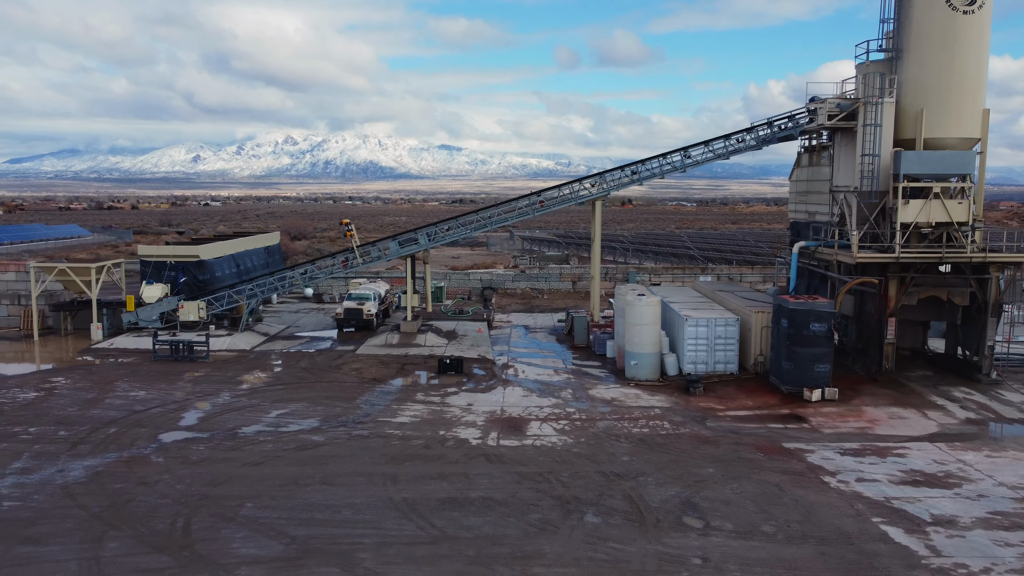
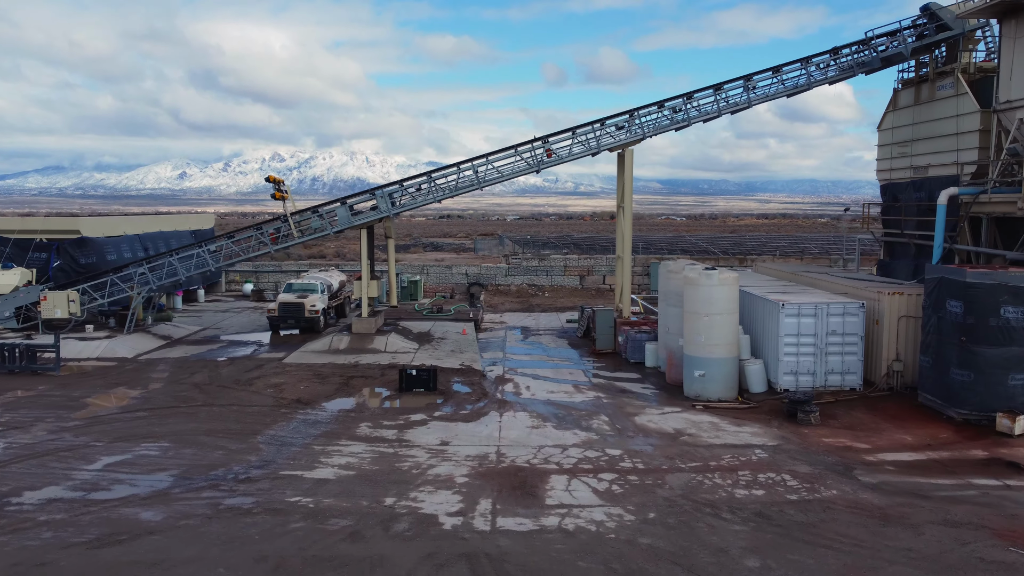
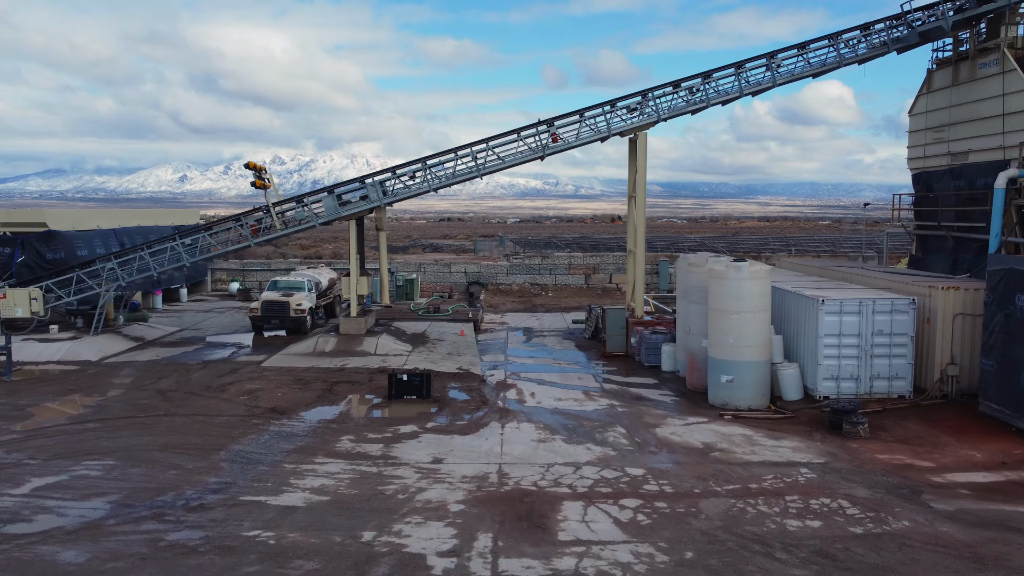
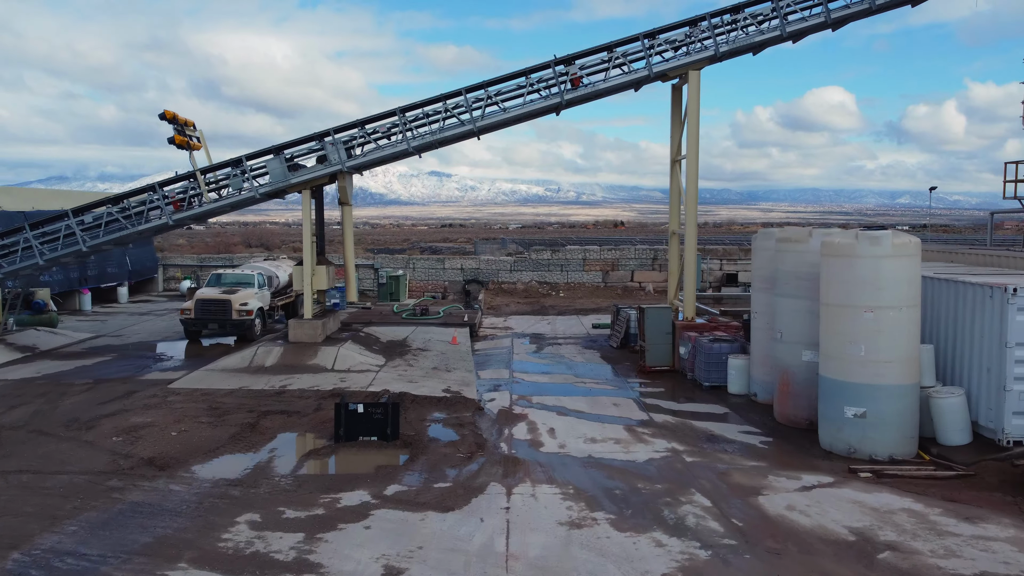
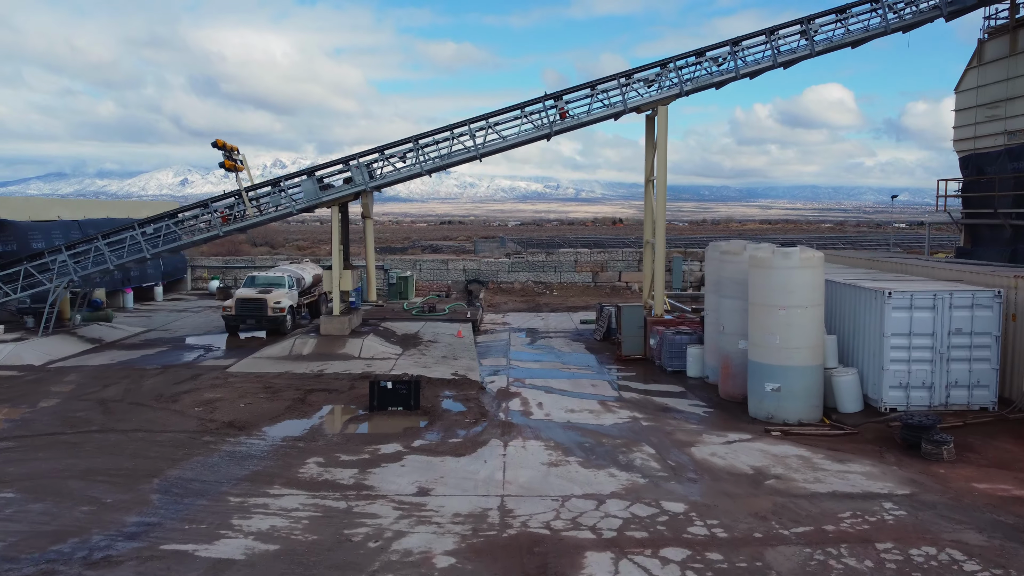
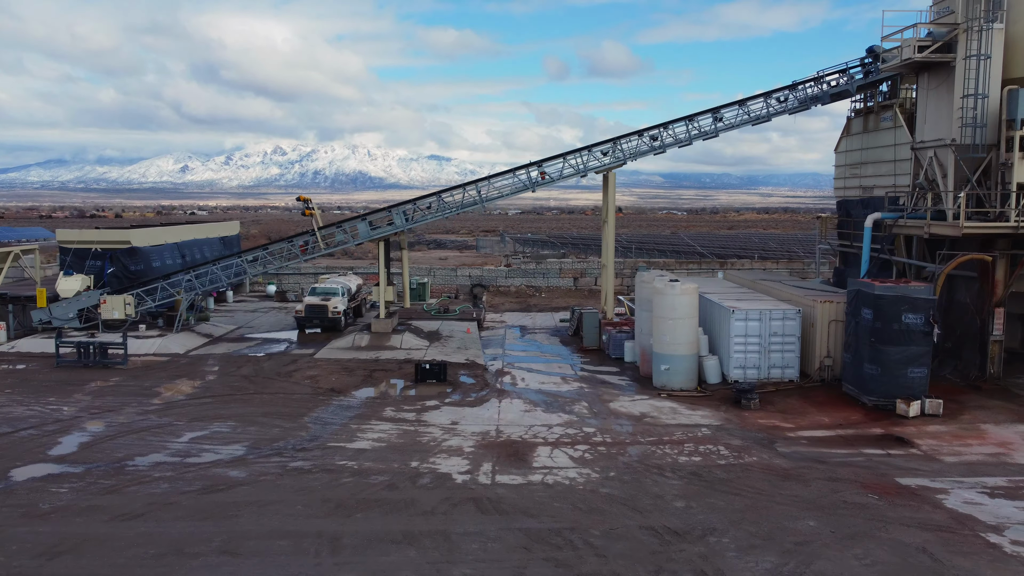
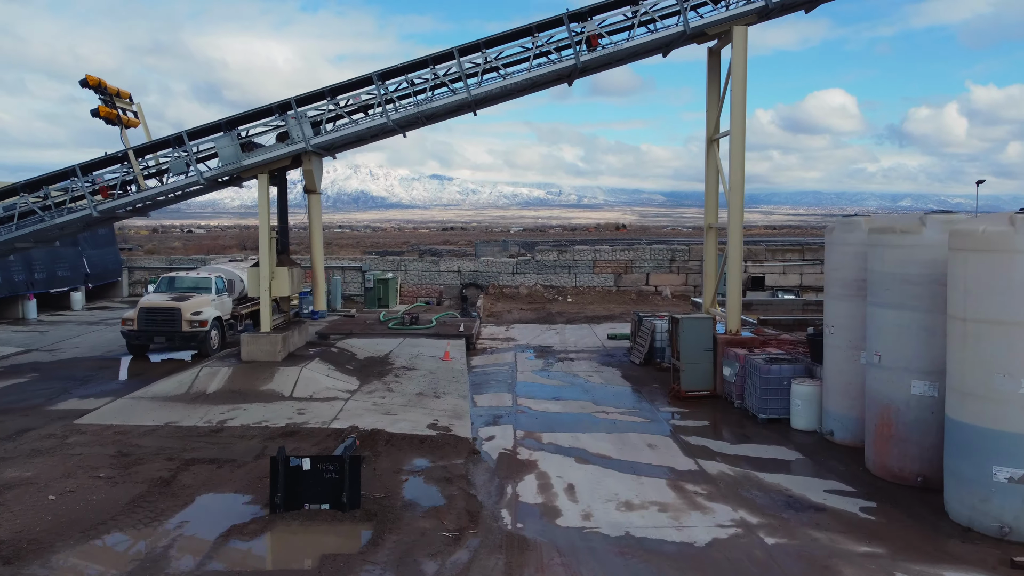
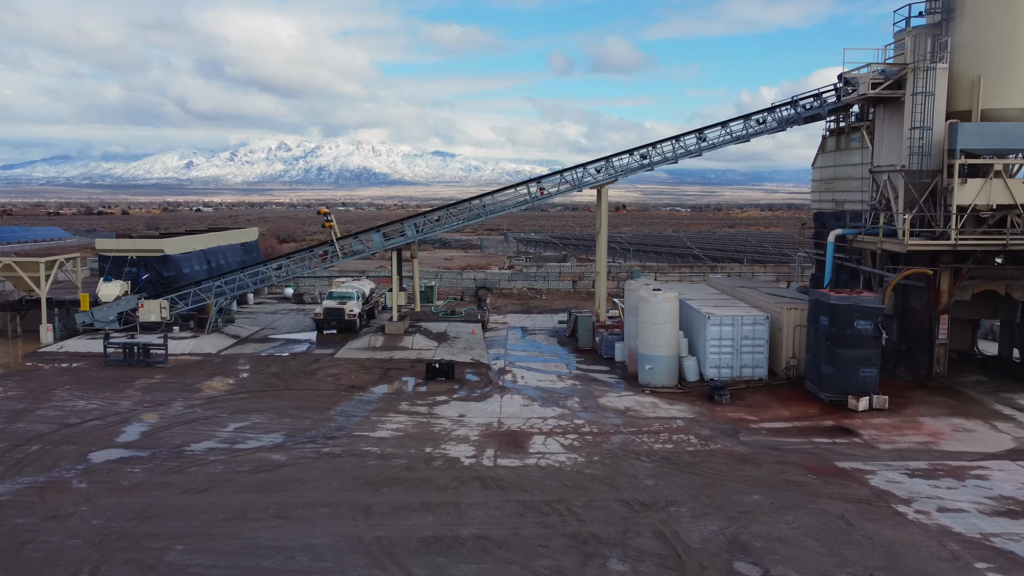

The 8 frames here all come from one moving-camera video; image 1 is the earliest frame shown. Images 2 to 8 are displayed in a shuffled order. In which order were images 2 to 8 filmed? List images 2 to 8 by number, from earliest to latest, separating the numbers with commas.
8, 6, 2, 3, 5, 4, 7
